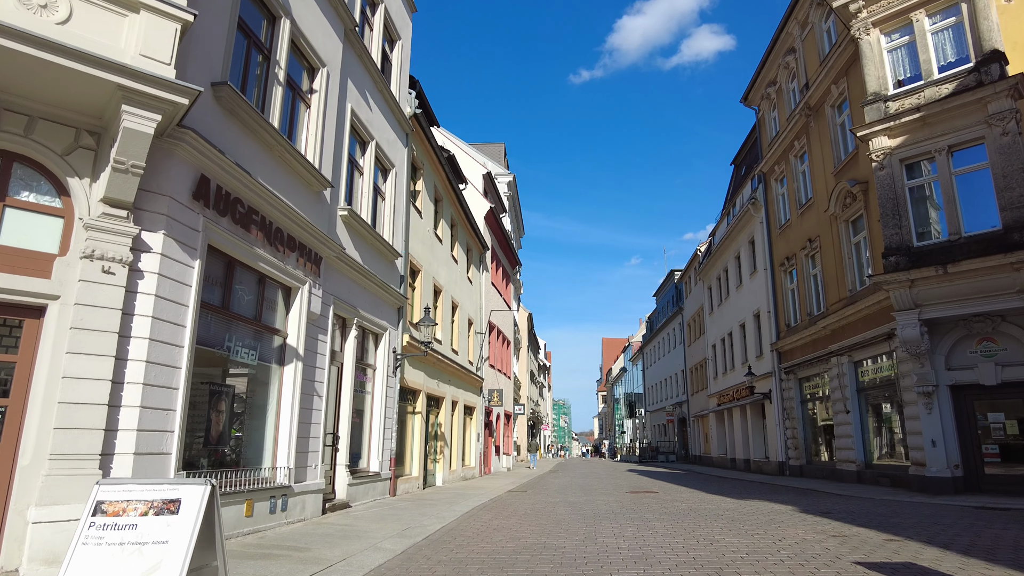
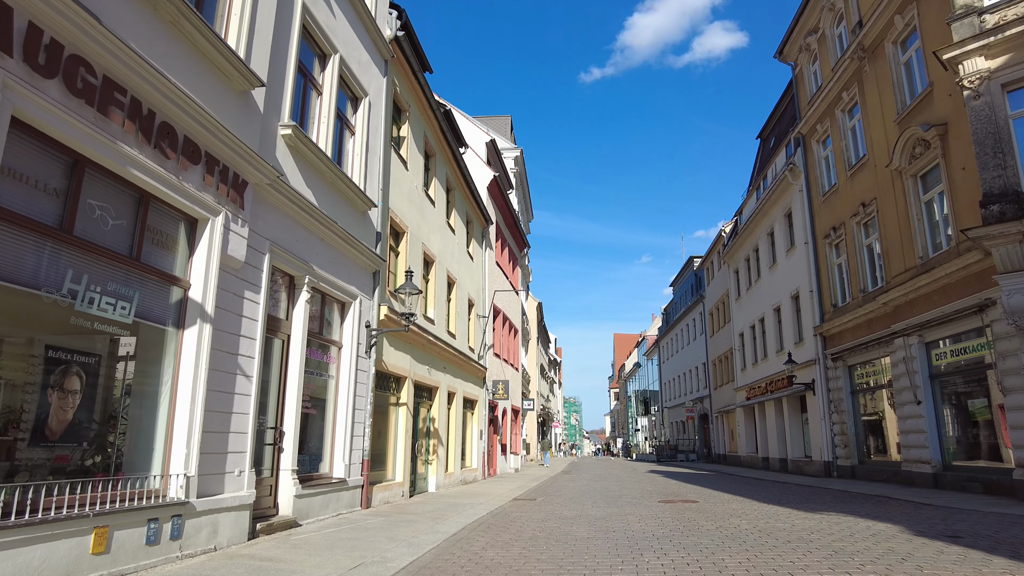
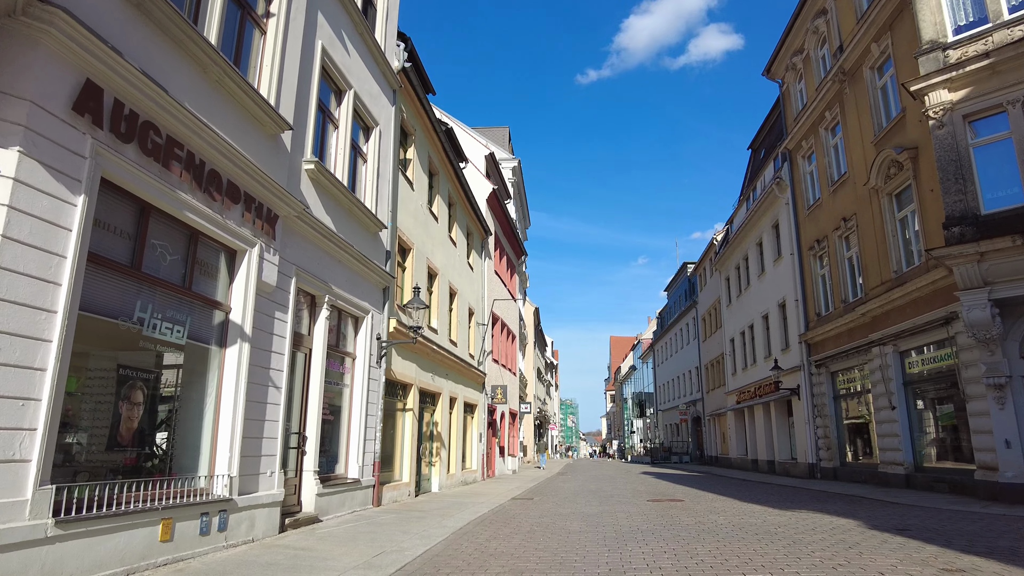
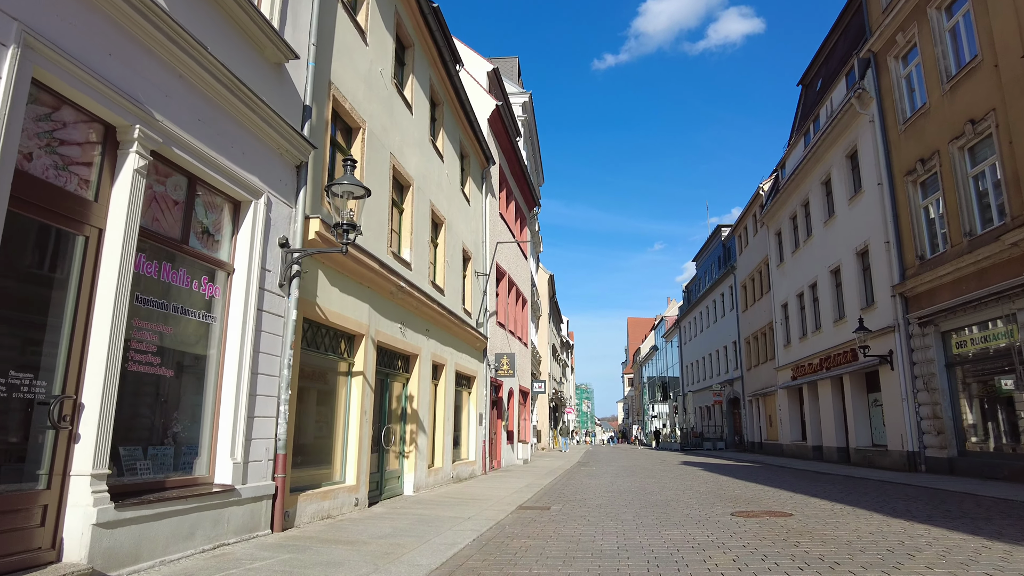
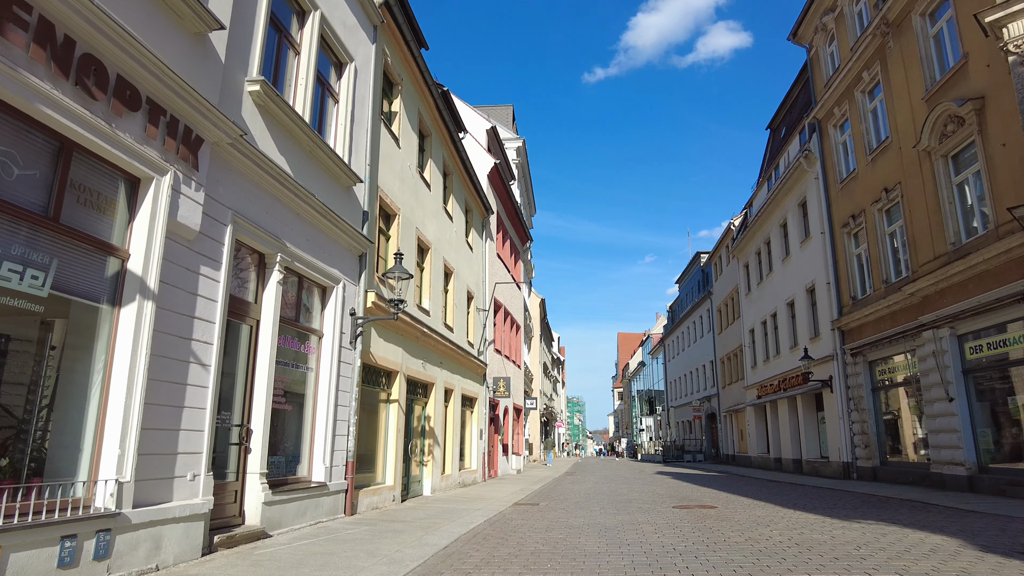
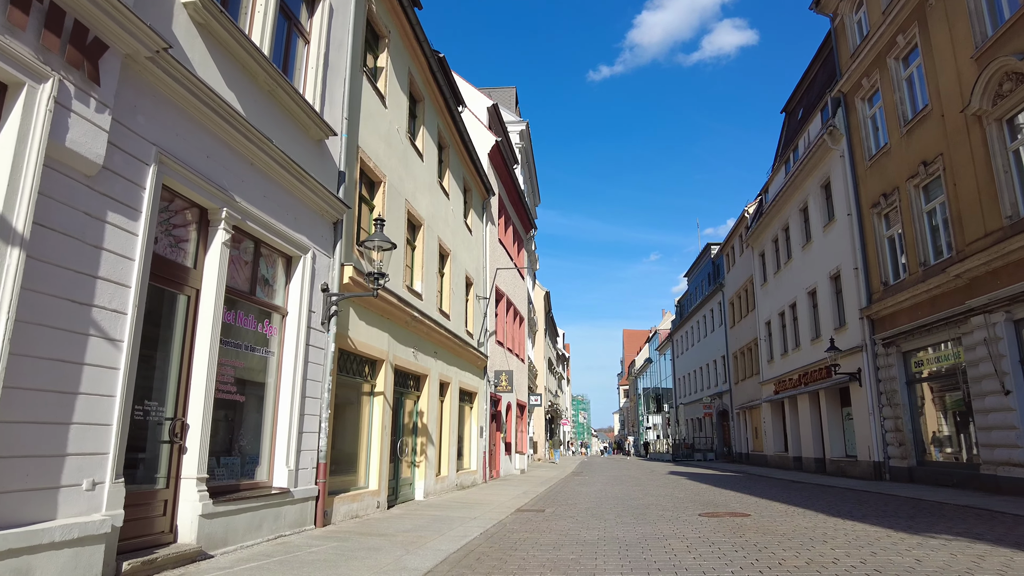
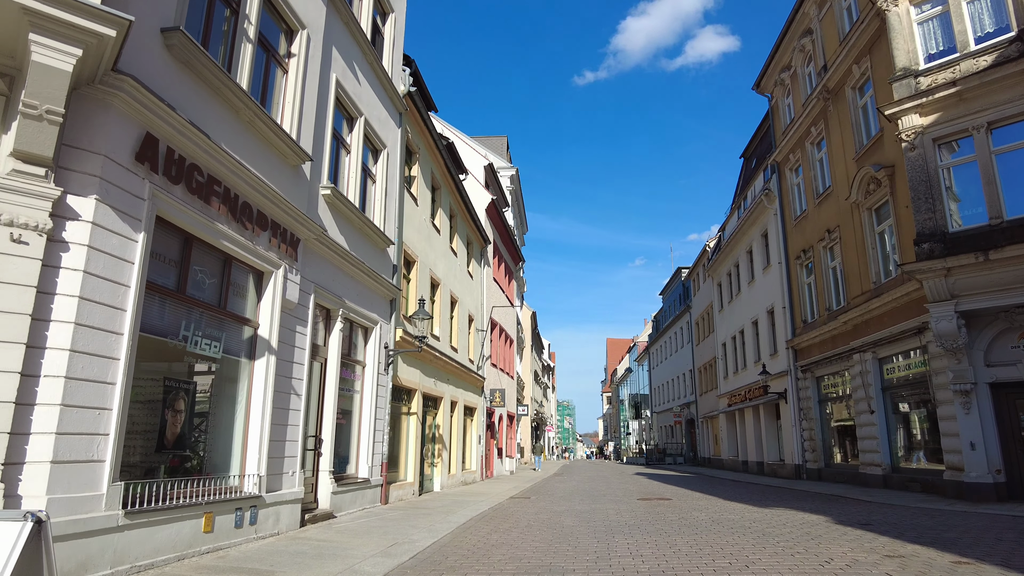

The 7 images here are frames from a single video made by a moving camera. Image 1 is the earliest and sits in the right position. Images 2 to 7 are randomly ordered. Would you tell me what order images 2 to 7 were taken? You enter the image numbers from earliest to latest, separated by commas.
7, 3, 2, 5, 6, 4
